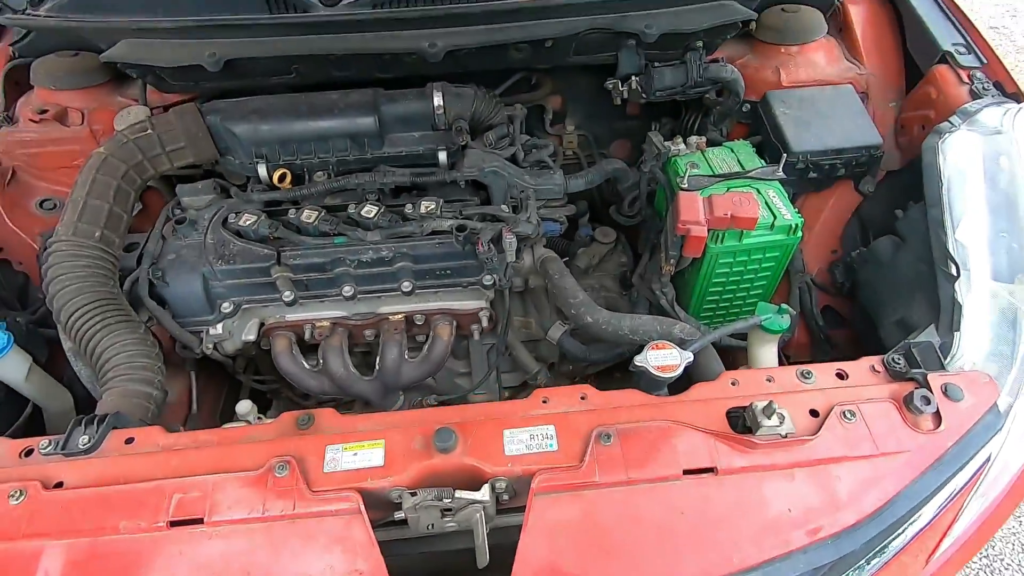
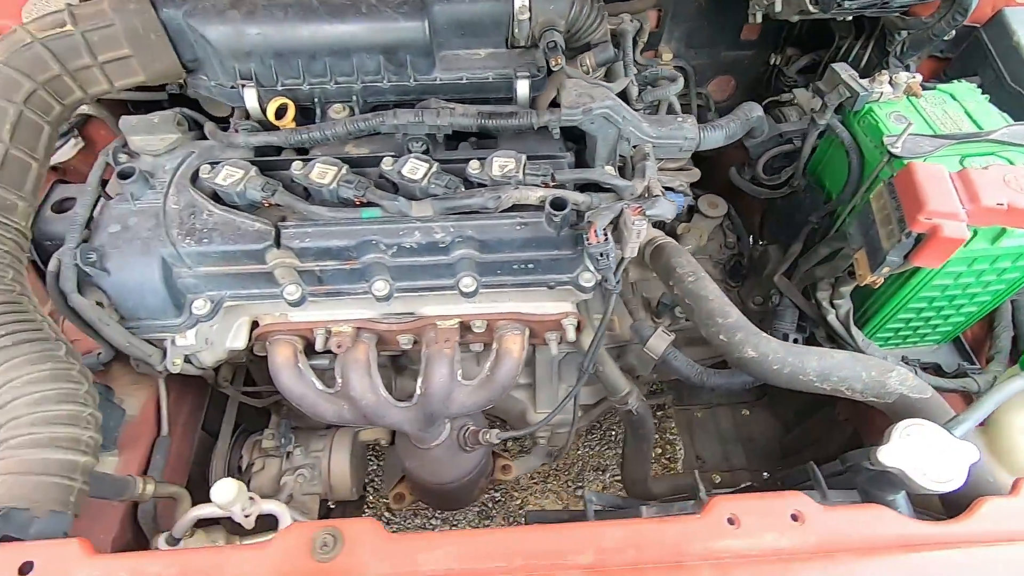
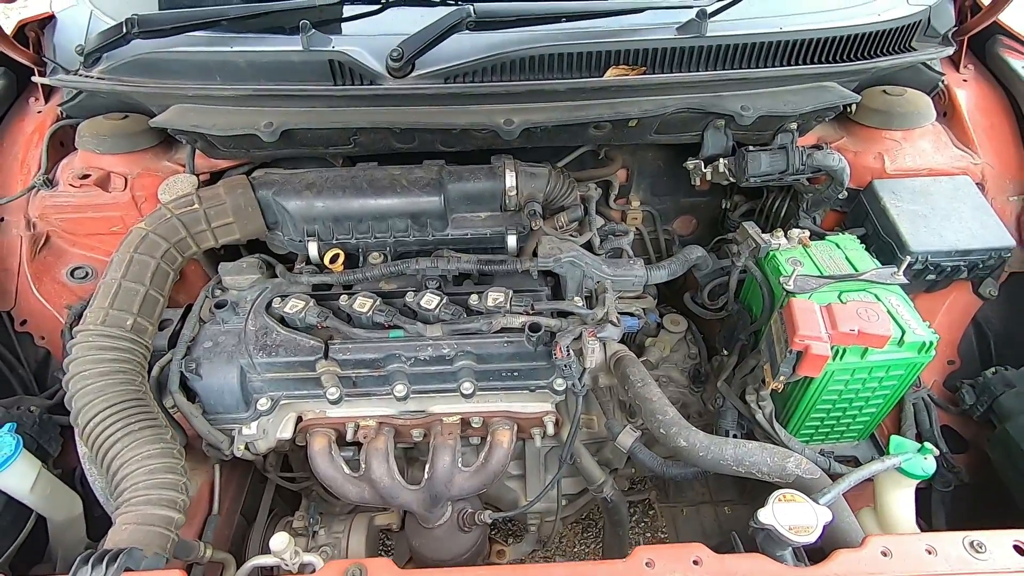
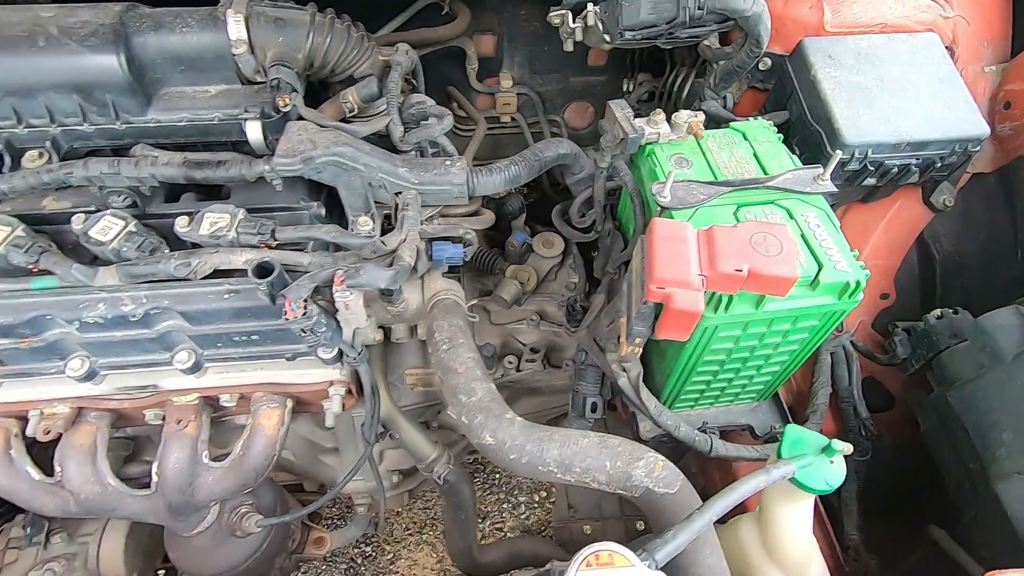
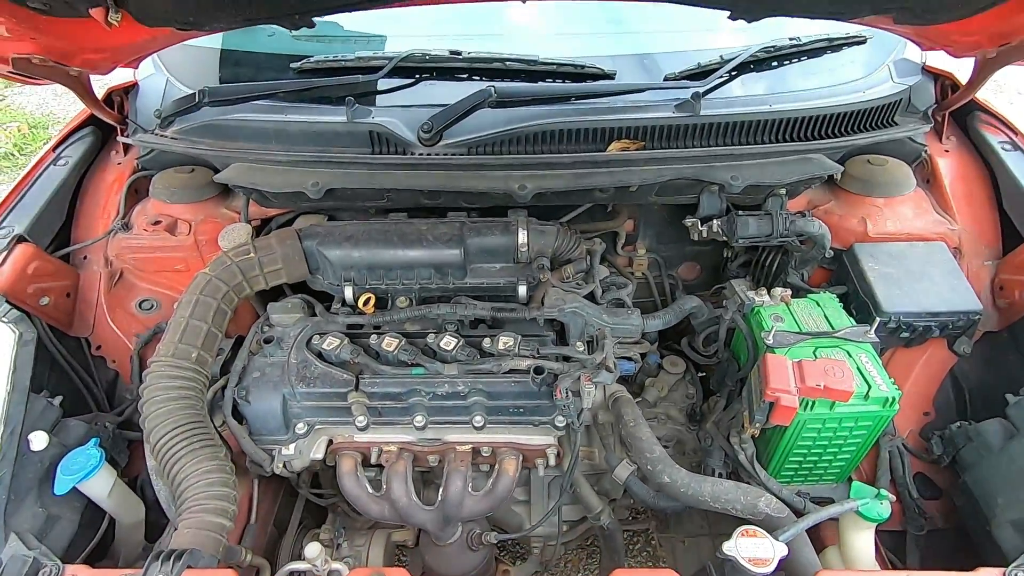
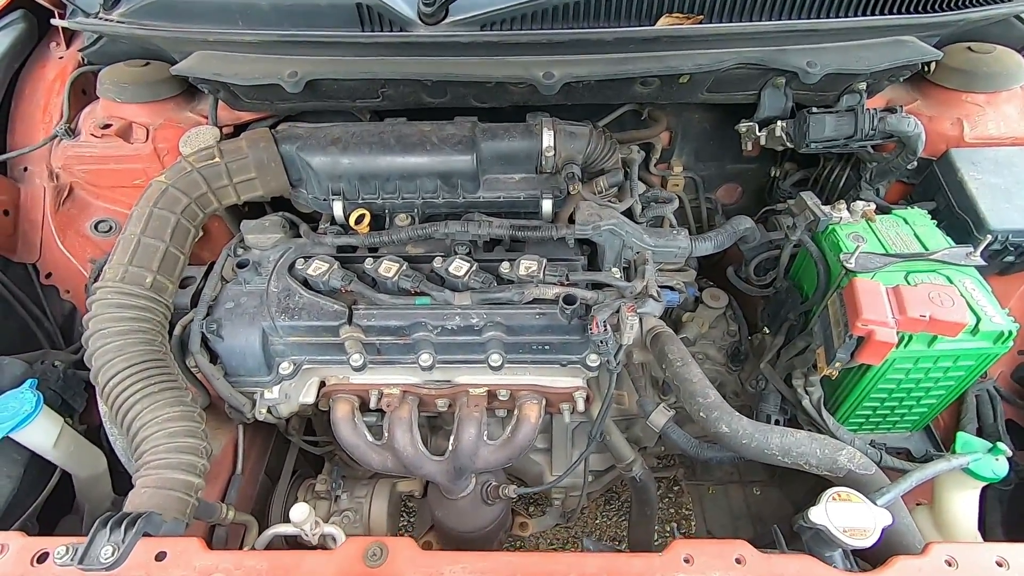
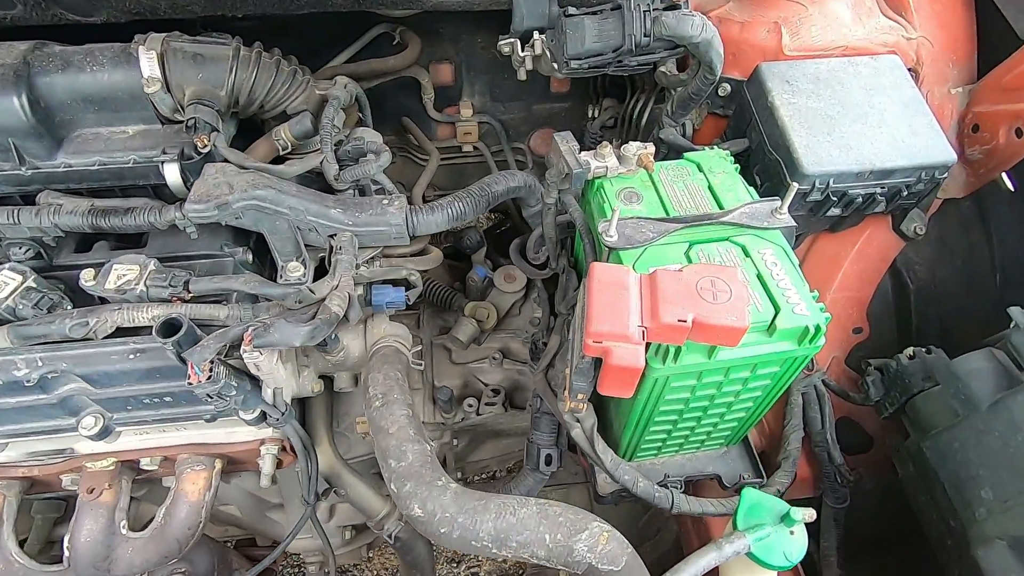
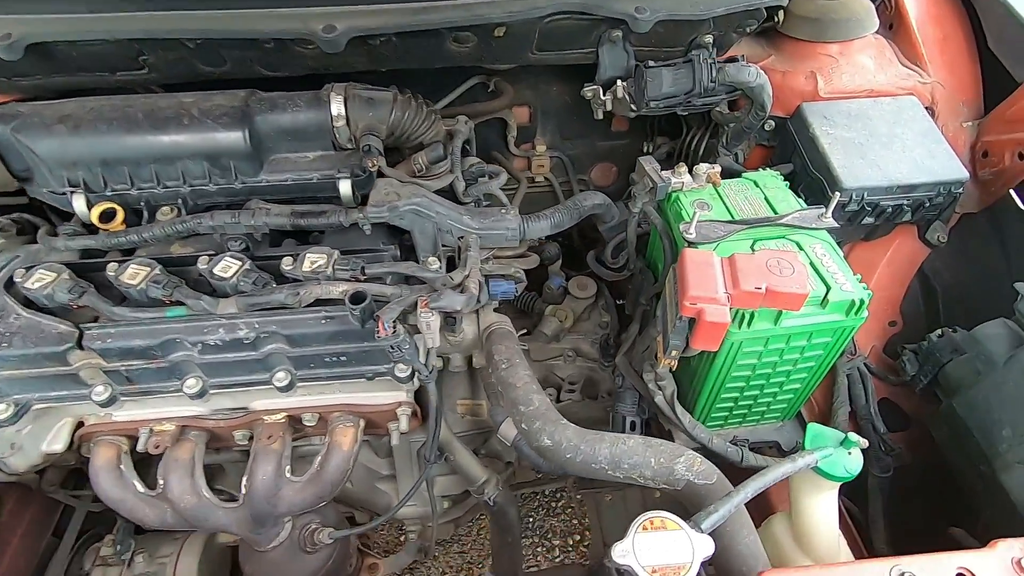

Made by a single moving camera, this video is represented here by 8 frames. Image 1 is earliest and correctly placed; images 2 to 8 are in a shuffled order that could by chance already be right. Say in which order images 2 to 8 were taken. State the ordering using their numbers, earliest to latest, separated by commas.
5, 6, 3, 8, 7, 4, 2
